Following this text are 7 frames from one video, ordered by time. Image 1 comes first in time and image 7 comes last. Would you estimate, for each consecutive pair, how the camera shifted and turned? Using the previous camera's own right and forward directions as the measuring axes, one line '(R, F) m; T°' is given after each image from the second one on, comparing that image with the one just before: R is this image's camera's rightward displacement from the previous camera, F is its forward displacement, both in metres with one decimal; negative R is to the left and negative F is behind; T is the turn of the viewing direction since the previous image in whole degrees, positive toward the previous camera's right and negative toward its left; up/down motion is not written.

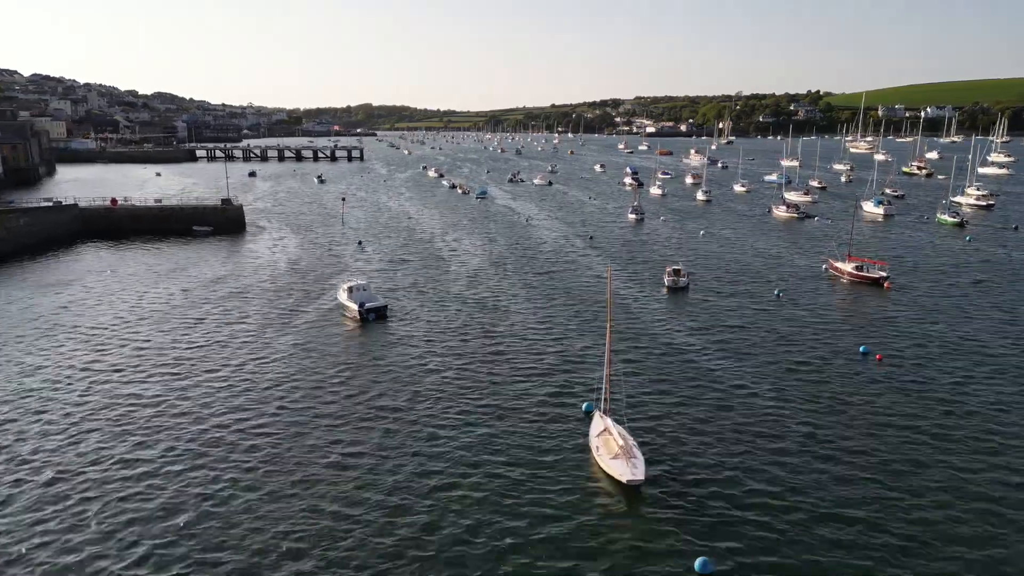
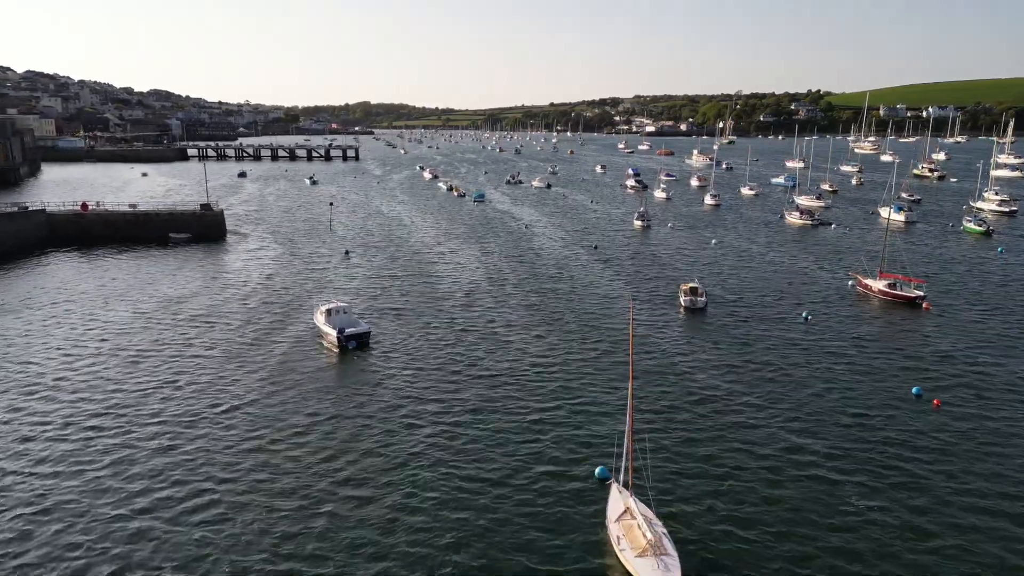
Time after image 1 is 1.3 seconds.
(0.0, +5.8) m; 0°
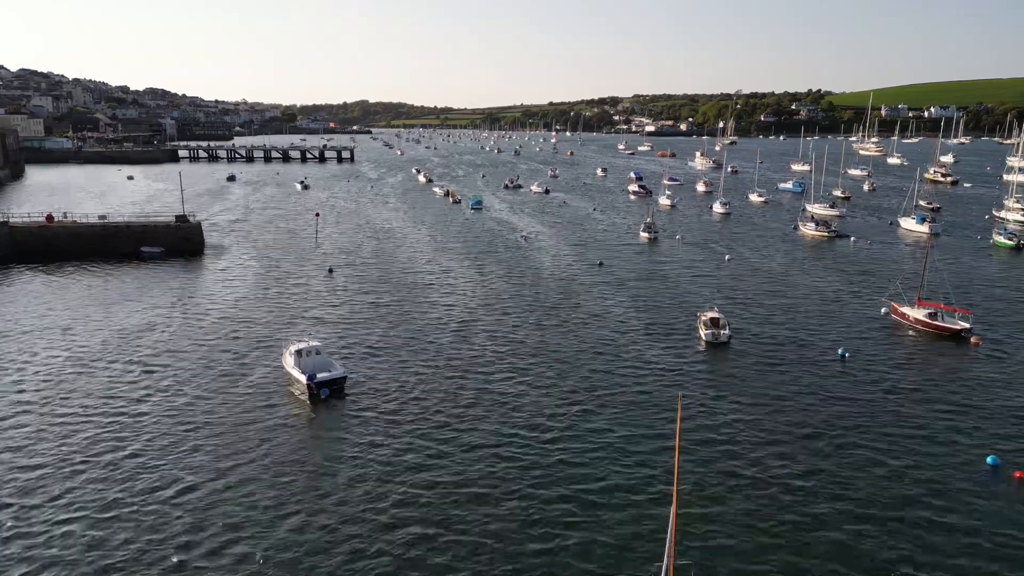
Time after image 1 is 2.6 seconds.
(0.0, +5.8) m; 0°
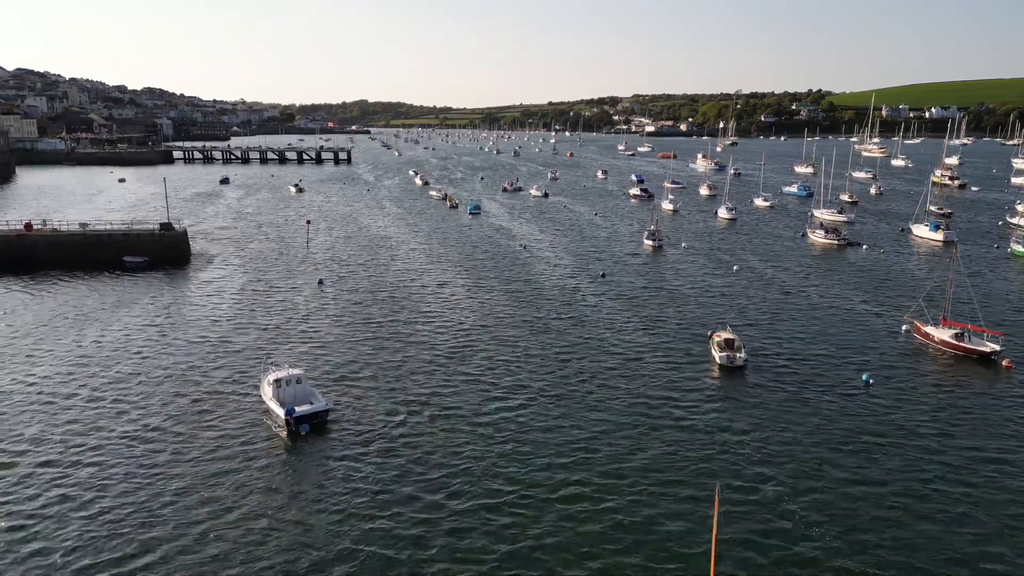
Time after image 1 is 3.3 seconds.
(0.0, +3.3) m; 0°
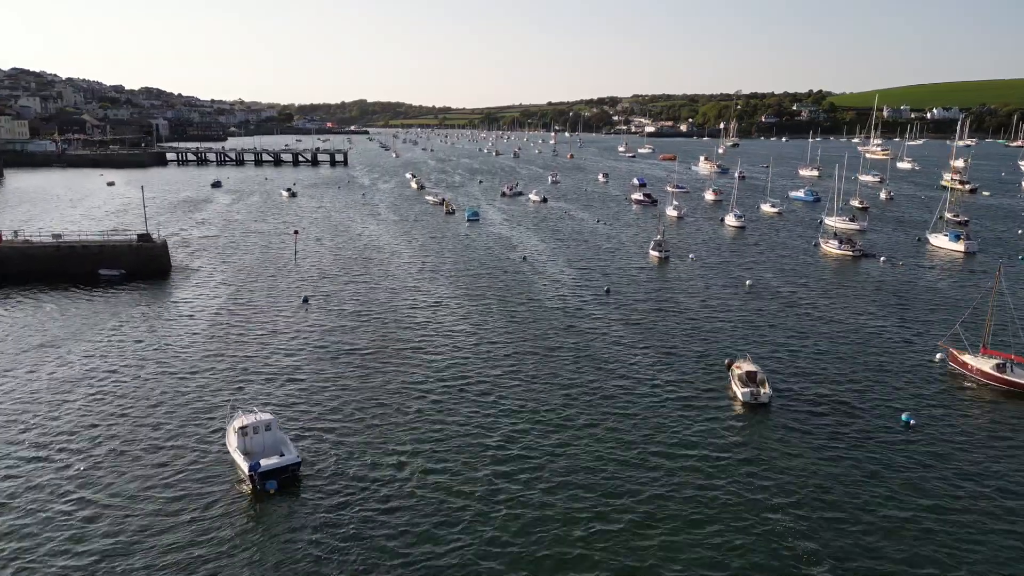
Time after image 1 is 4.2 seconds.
(0.0, +4.3) m; 0°
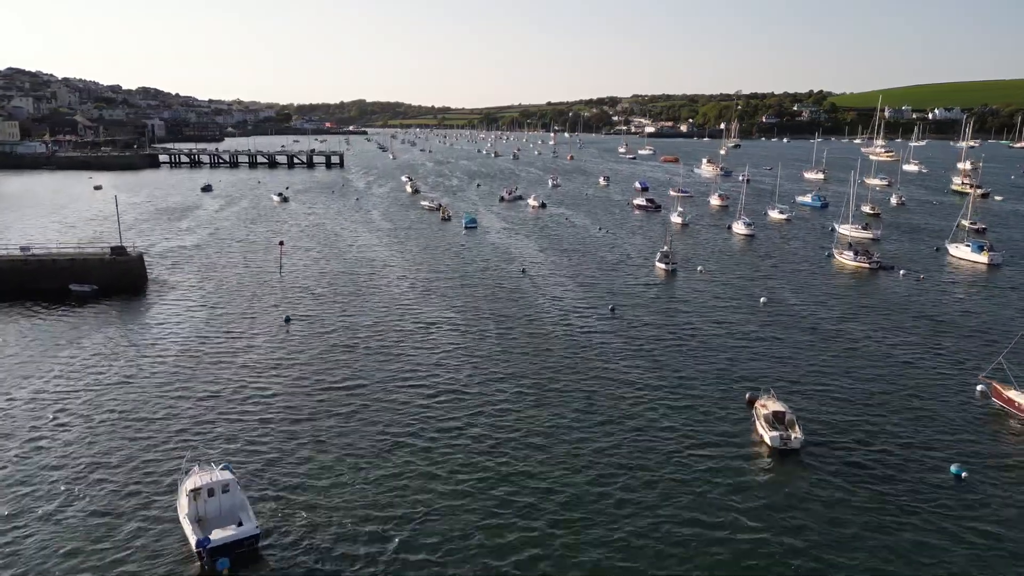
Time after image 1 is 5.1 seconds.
(+0.1, +4.5) m; 0°
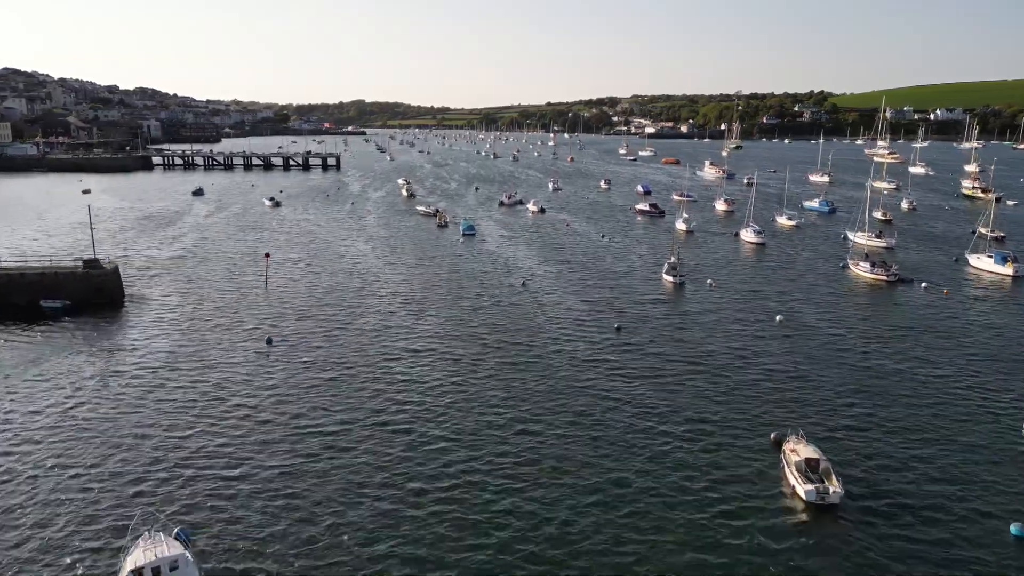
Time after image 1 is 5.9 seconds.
(0.0, +4.1) m; 0°
